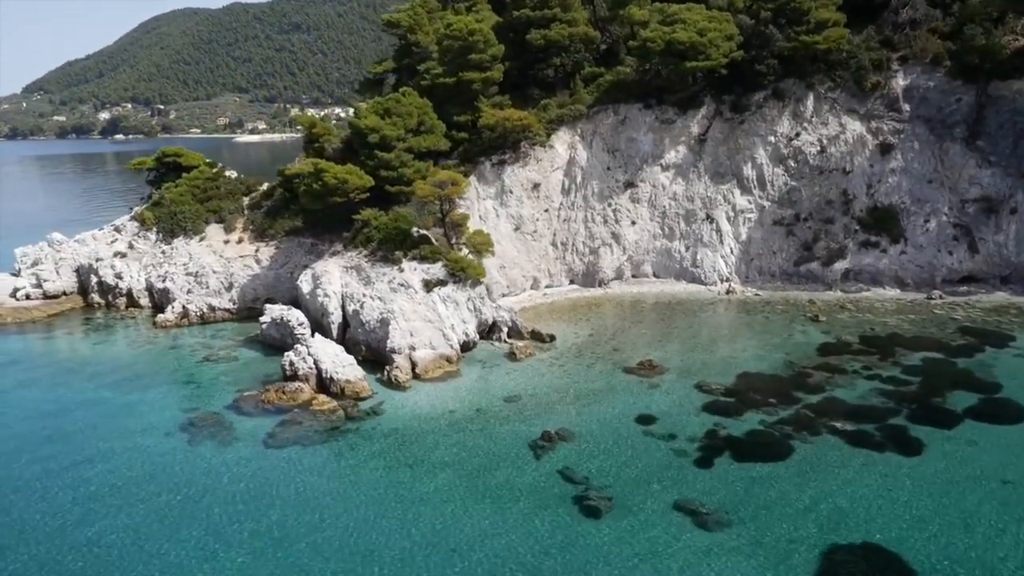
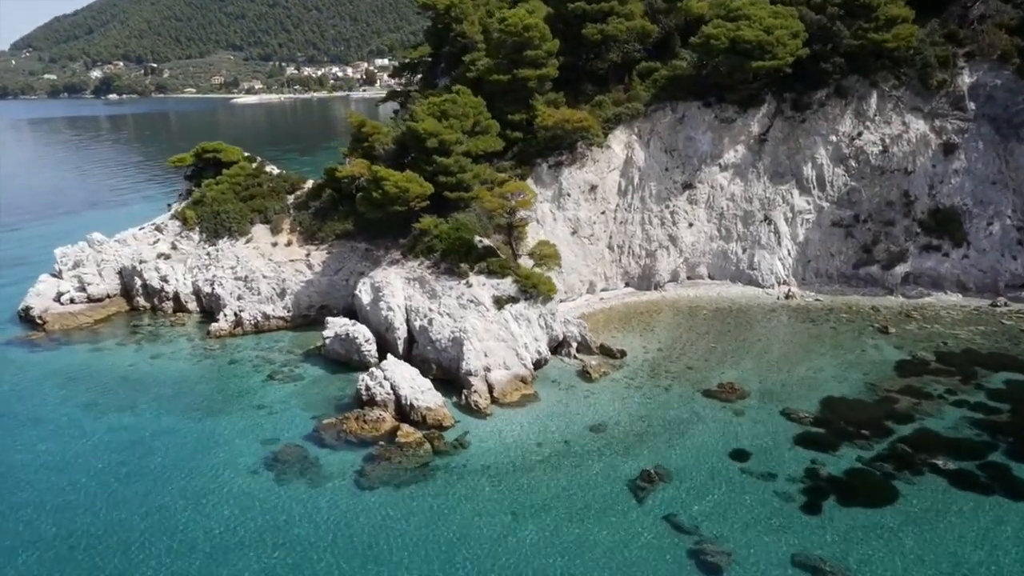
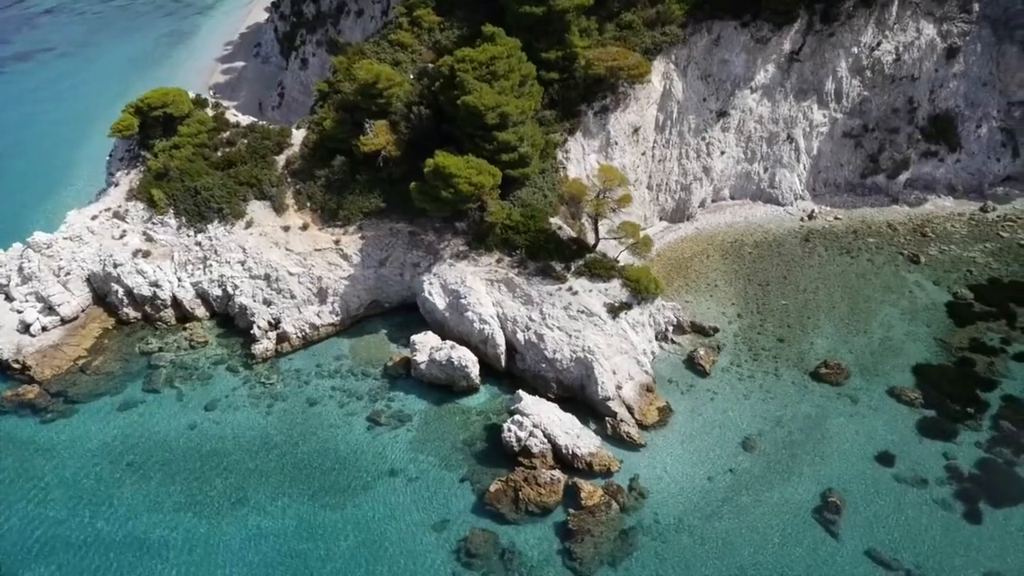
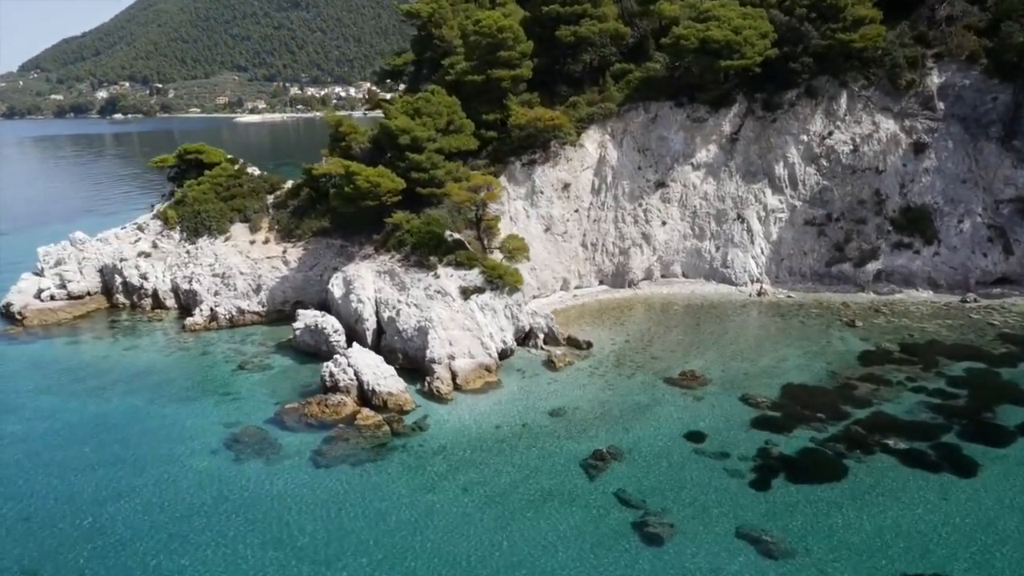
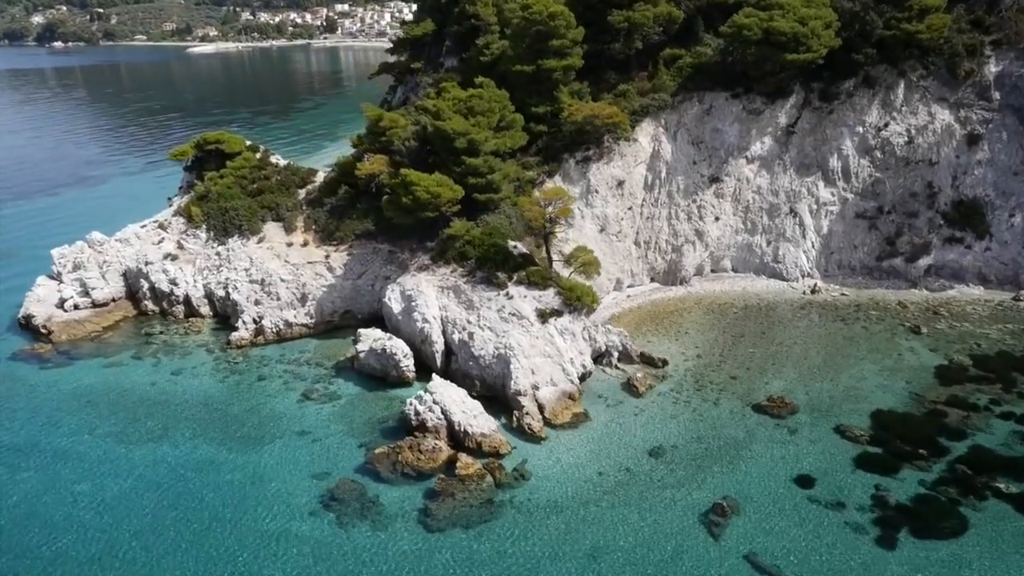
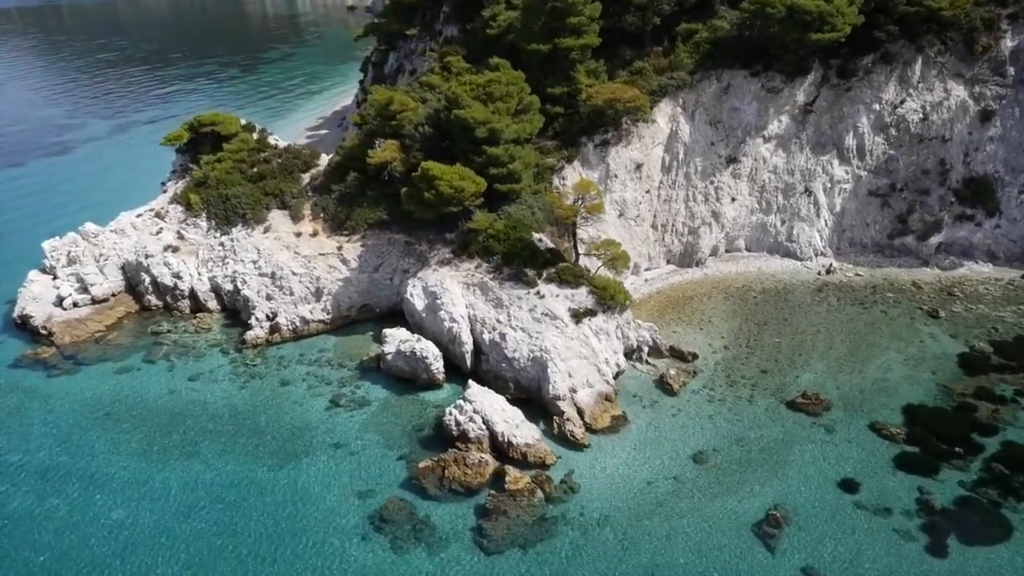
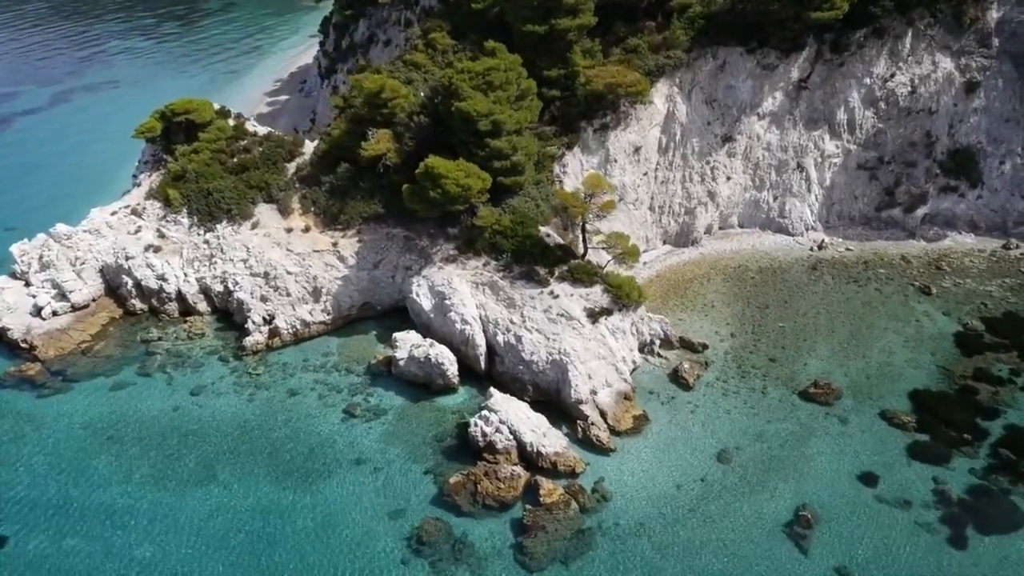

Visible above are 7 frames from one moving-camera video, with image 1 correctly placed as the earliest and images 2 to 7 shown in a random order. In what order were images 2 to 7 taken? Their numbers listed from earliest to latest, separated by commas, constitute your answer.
4, 2, 5, 6, 7, 3
